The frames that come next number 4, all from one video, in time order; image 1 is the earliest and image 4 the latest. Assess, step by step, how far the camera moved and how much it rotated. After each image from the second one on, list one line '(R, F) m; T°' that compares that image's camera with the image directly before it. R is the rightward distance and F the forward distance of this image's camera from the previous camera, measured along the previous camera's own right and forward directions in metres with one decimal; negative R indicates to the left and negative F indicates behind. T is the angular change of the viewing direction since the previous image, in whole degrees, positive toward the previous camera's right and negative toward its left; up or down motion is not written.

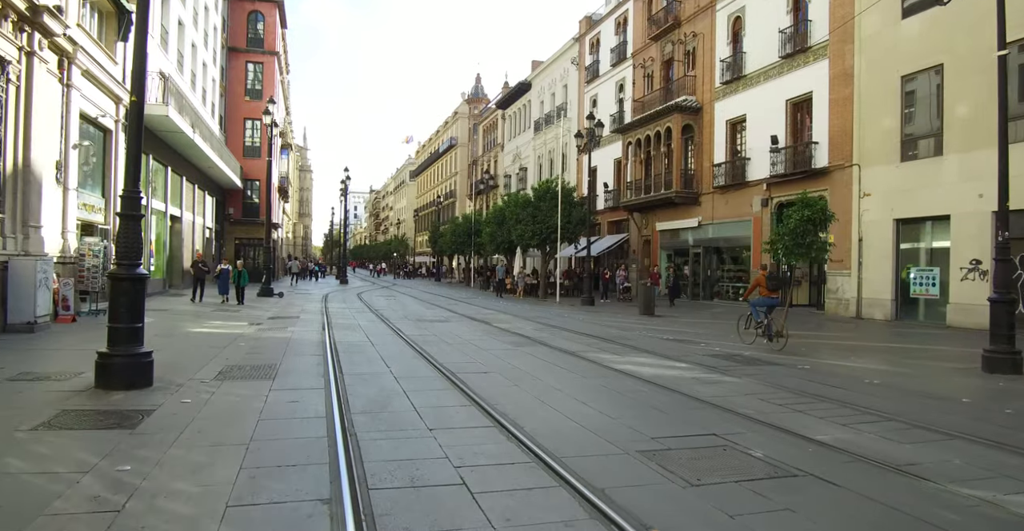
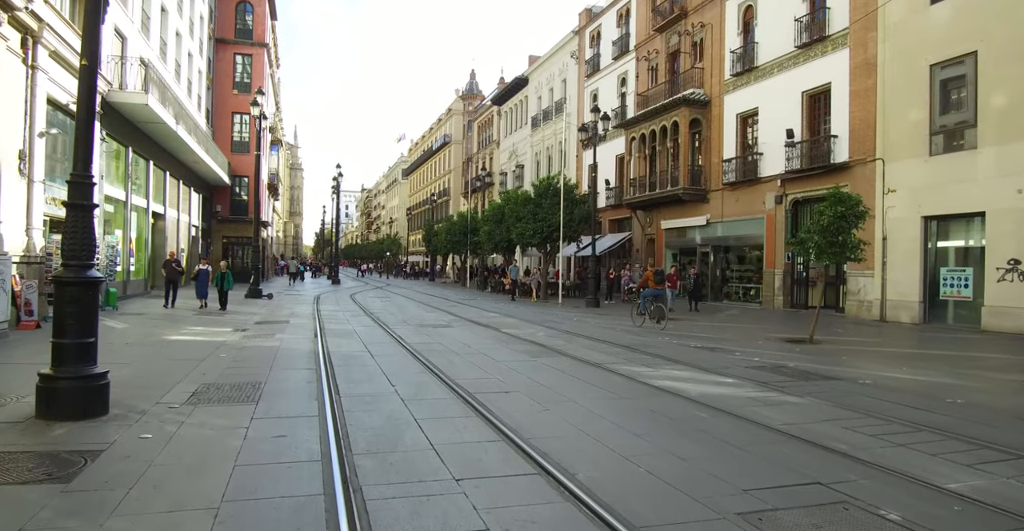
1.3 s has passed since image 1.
(-0.4, +1.3) m; +1°
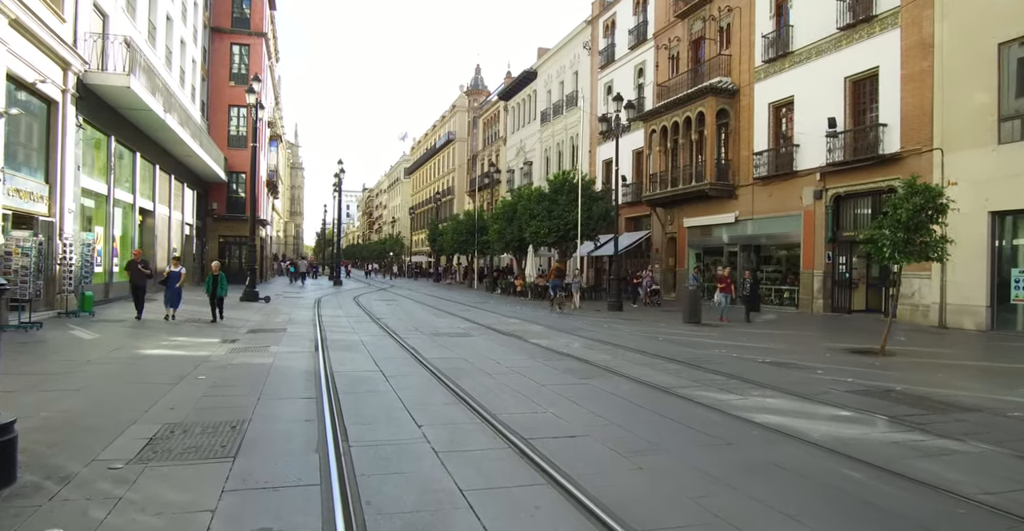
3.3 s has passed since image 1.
(-0.6, +1.9) m; 0°
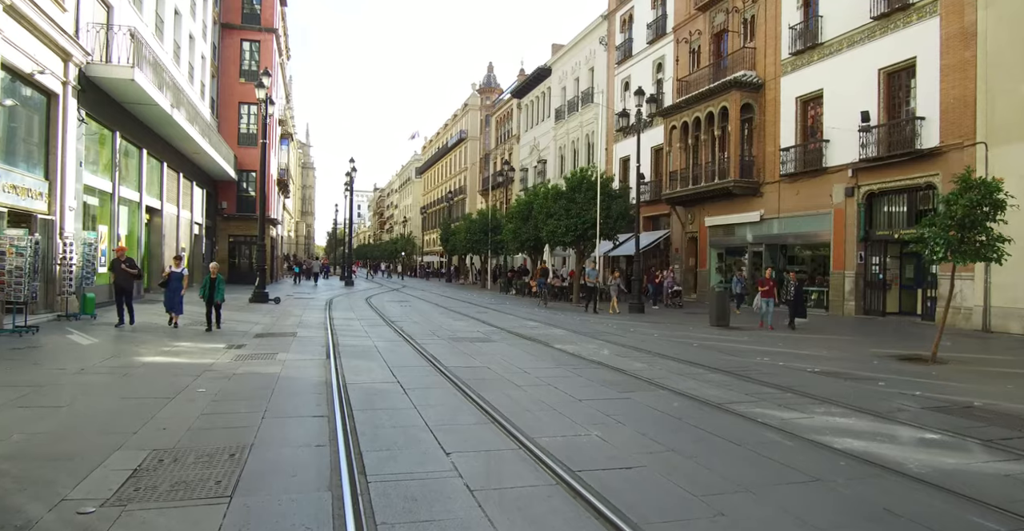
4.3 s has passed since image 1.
(-0.2, +0.8) m; -1°
